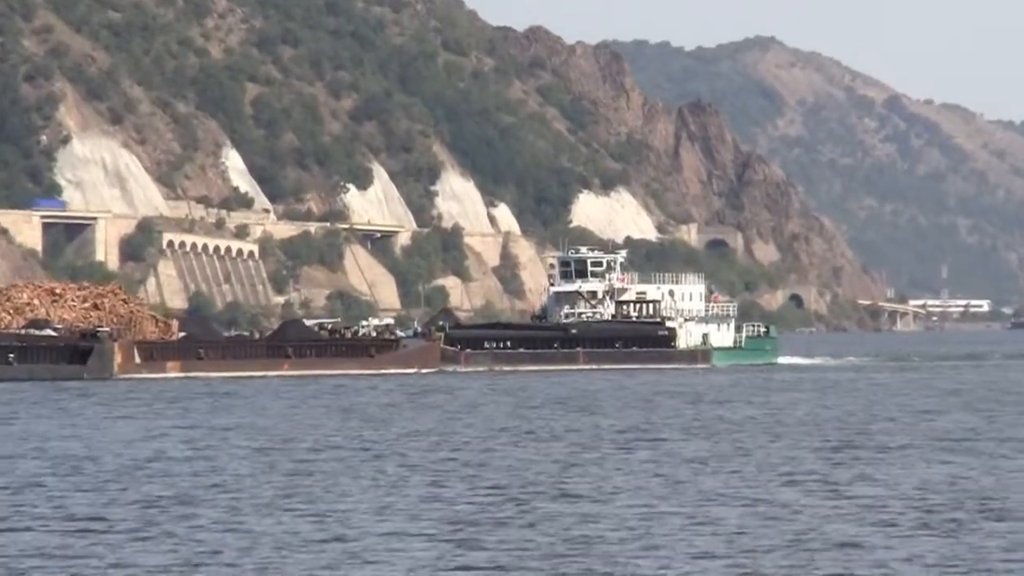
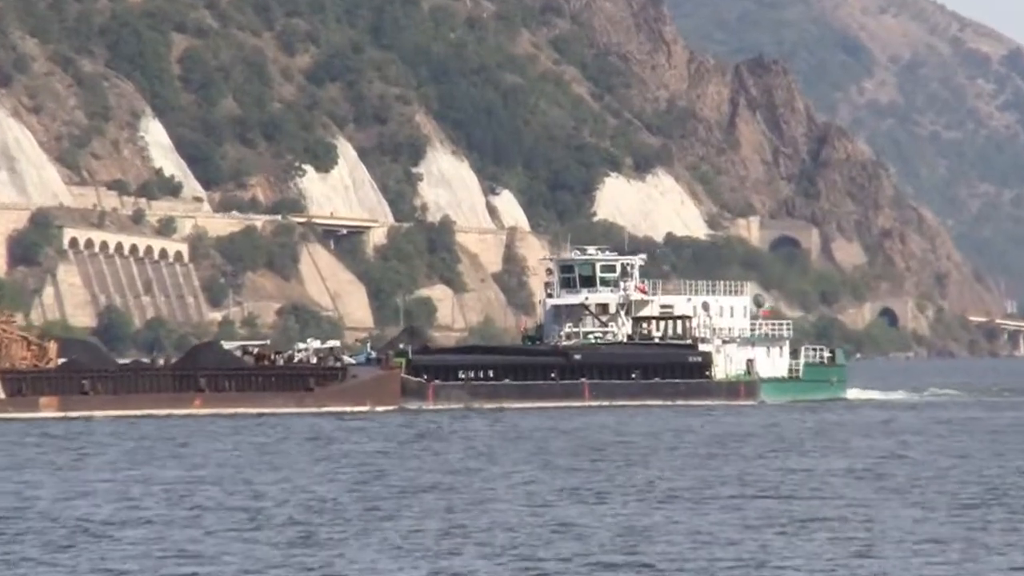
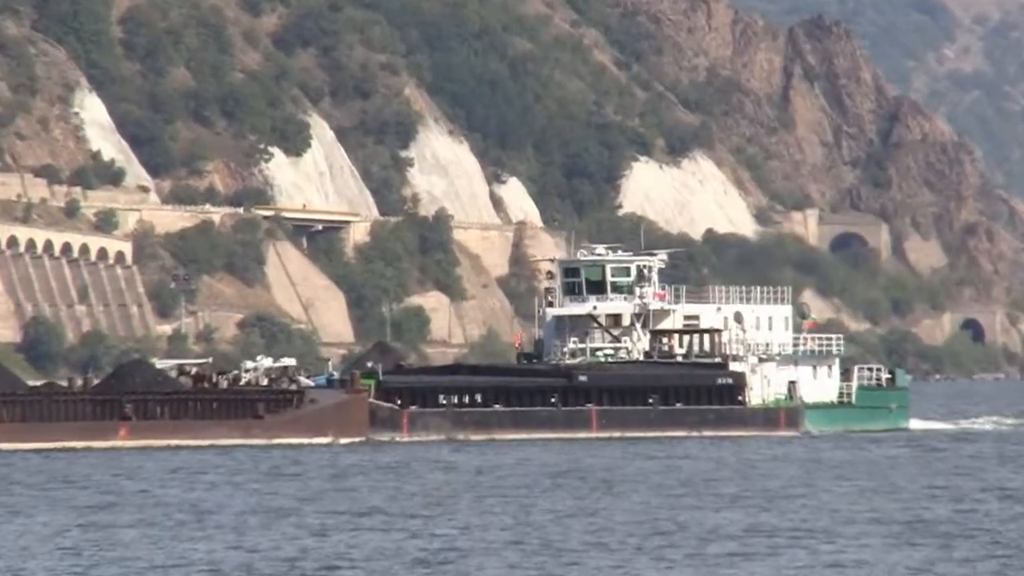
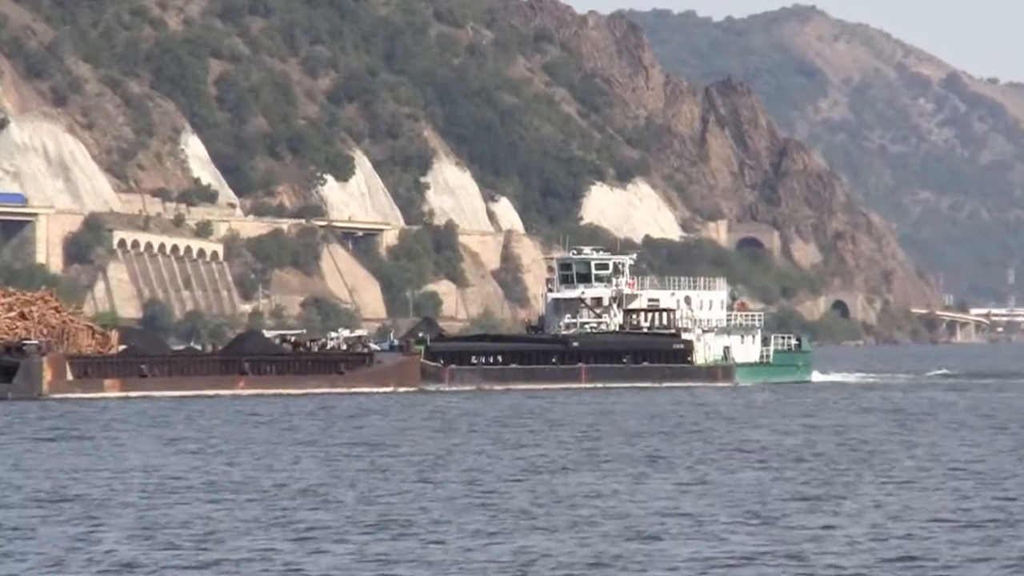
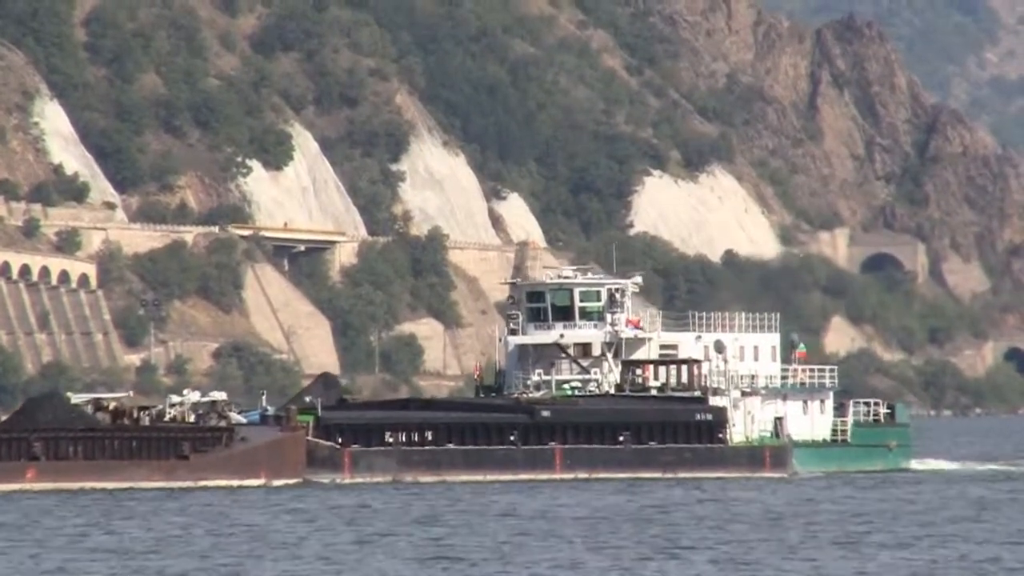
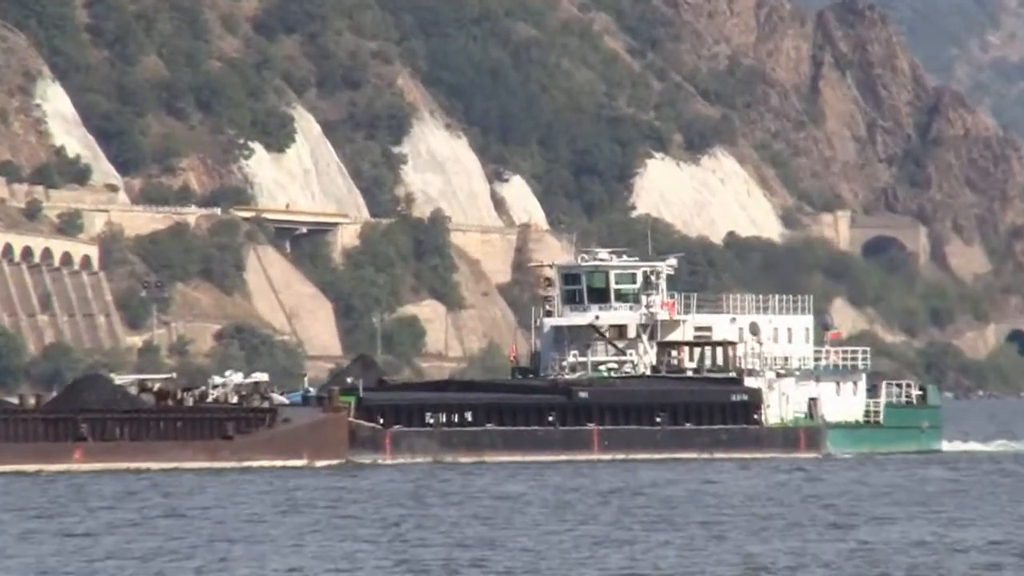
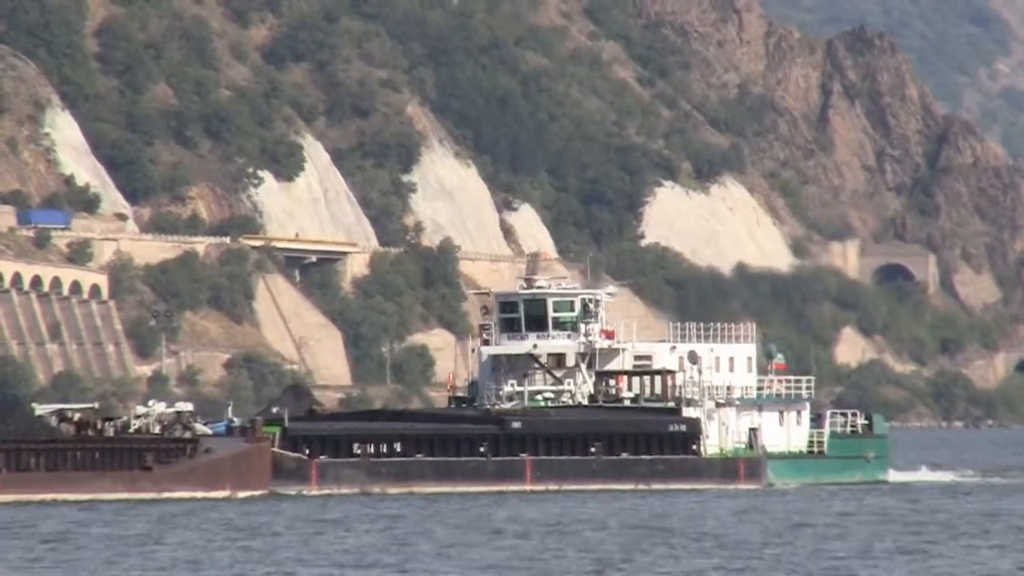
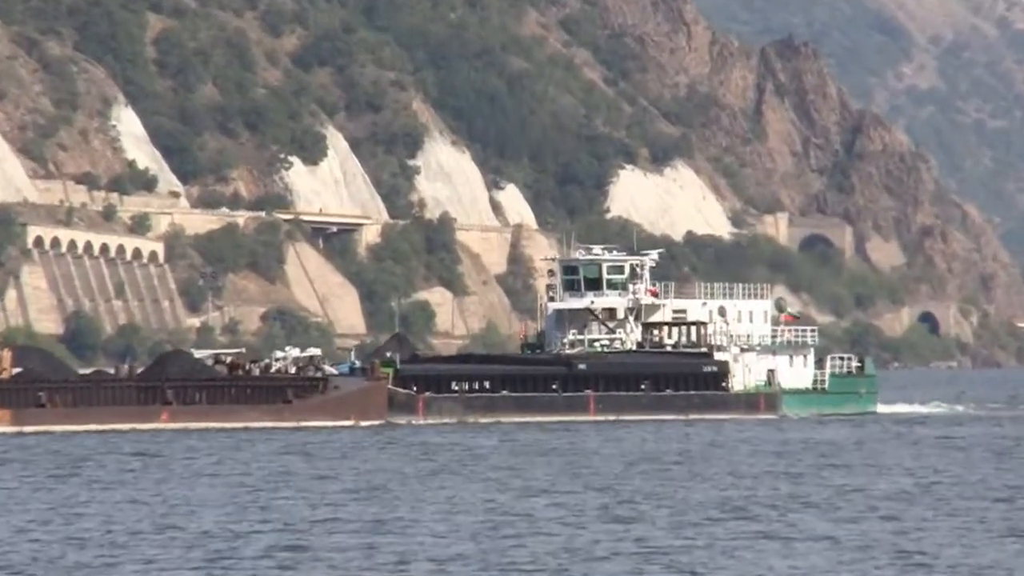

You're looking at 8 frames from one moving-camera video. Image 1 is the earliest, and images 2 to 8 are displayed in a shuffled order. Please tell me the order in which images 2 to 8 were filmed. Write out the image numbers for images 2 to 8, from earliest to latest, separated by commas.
4, 2, 8, 3, 6, 5, 7
